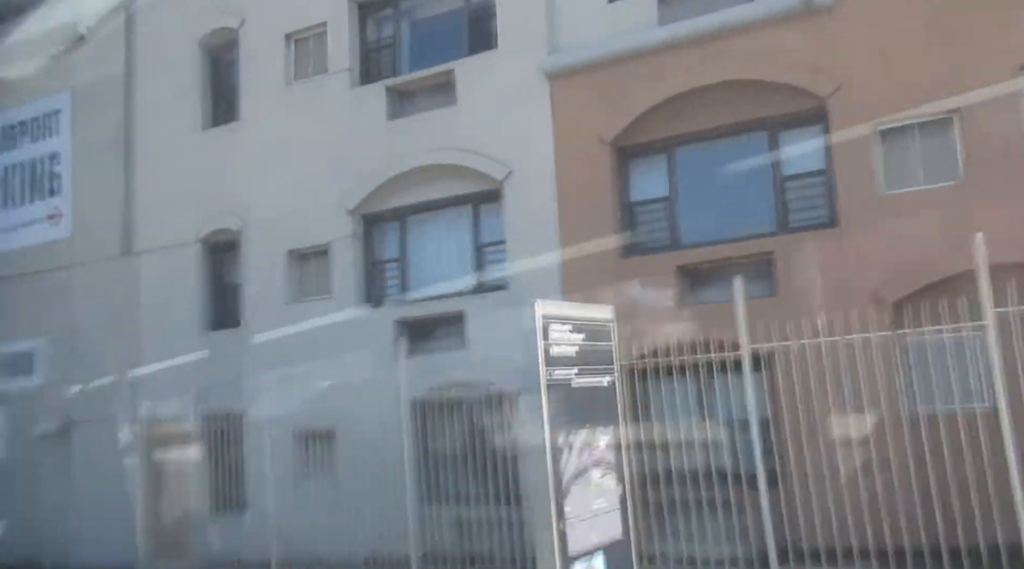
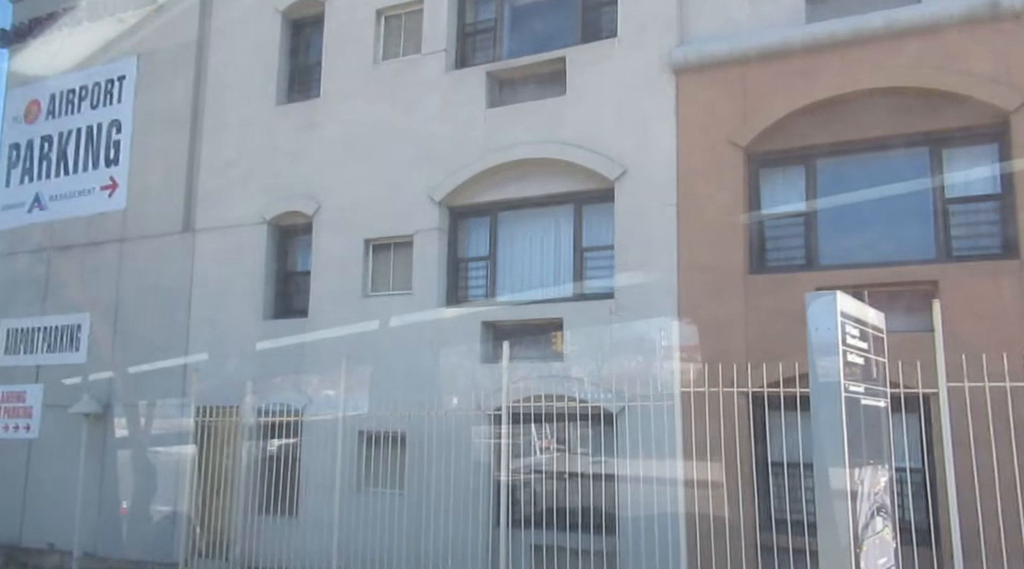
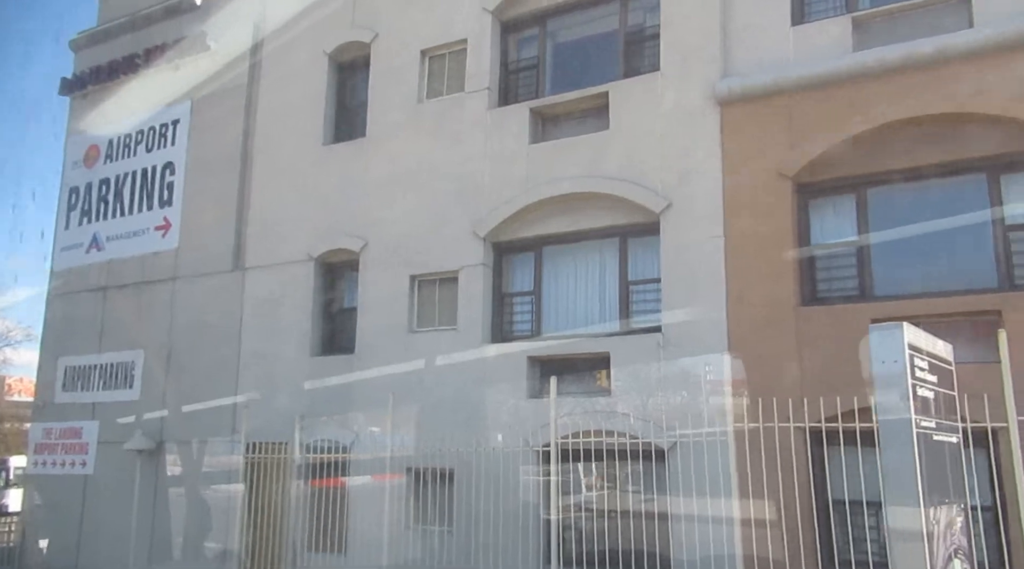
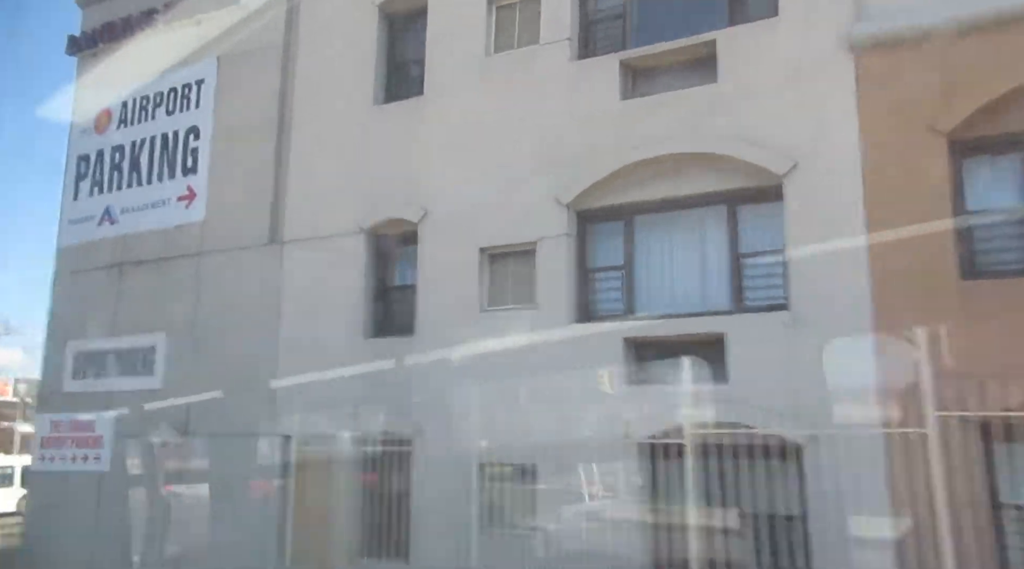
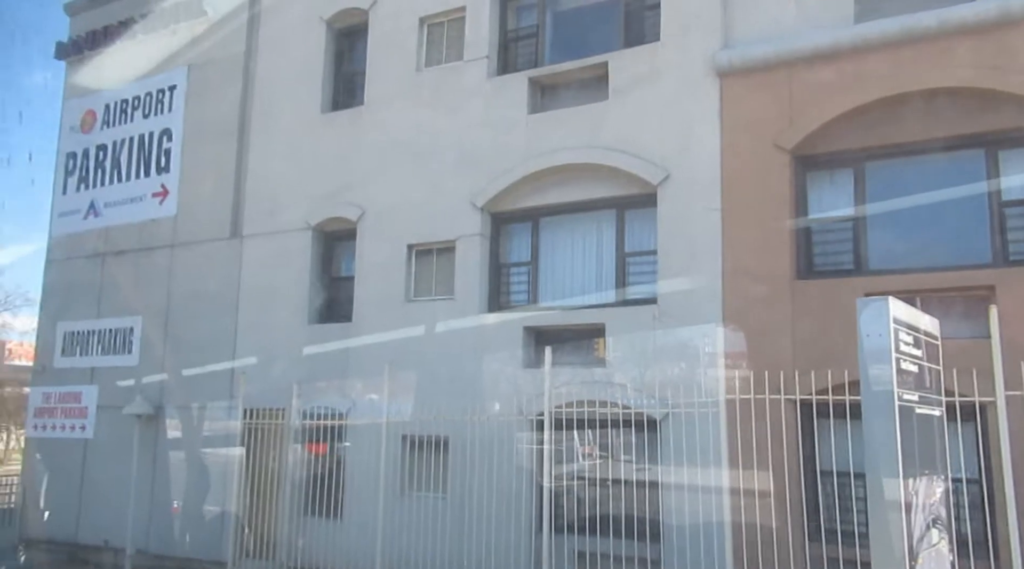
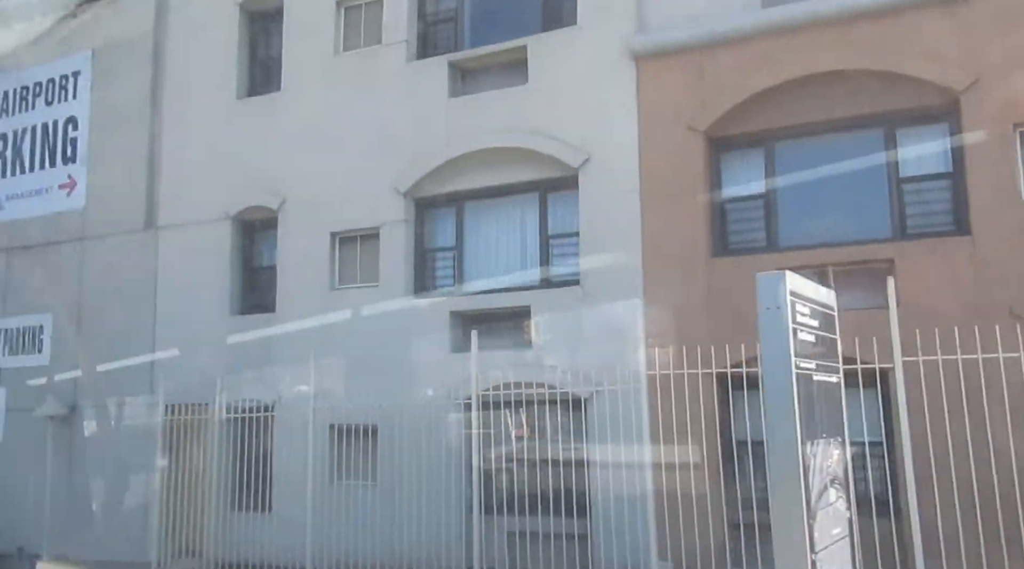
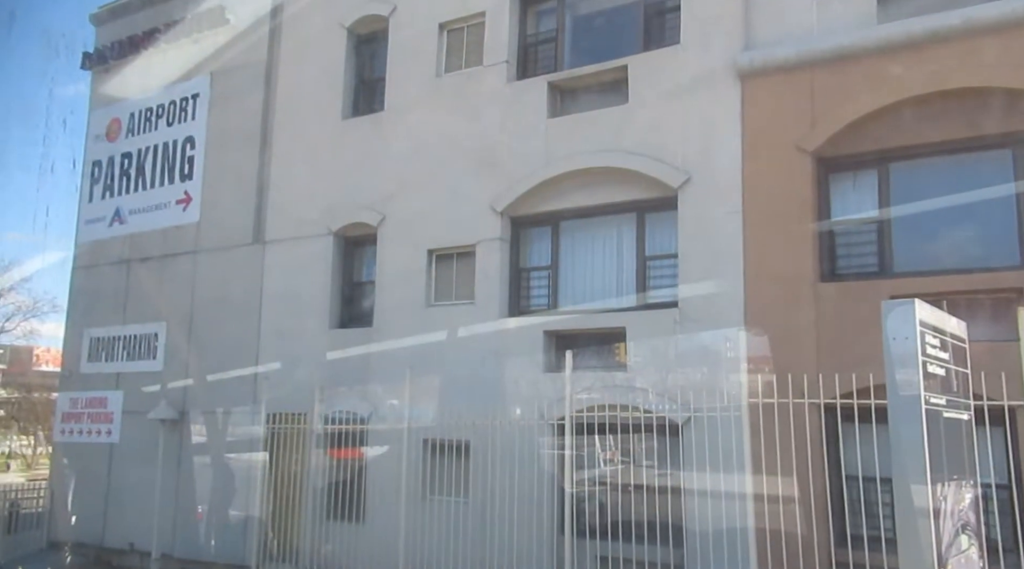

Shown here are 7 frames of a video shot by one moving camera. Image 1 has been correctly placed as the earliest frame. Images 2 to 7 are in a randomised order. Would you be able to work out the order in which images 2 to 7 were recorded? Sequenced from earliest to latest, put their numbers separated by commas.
6, 2, 5, 7, 3, 4
